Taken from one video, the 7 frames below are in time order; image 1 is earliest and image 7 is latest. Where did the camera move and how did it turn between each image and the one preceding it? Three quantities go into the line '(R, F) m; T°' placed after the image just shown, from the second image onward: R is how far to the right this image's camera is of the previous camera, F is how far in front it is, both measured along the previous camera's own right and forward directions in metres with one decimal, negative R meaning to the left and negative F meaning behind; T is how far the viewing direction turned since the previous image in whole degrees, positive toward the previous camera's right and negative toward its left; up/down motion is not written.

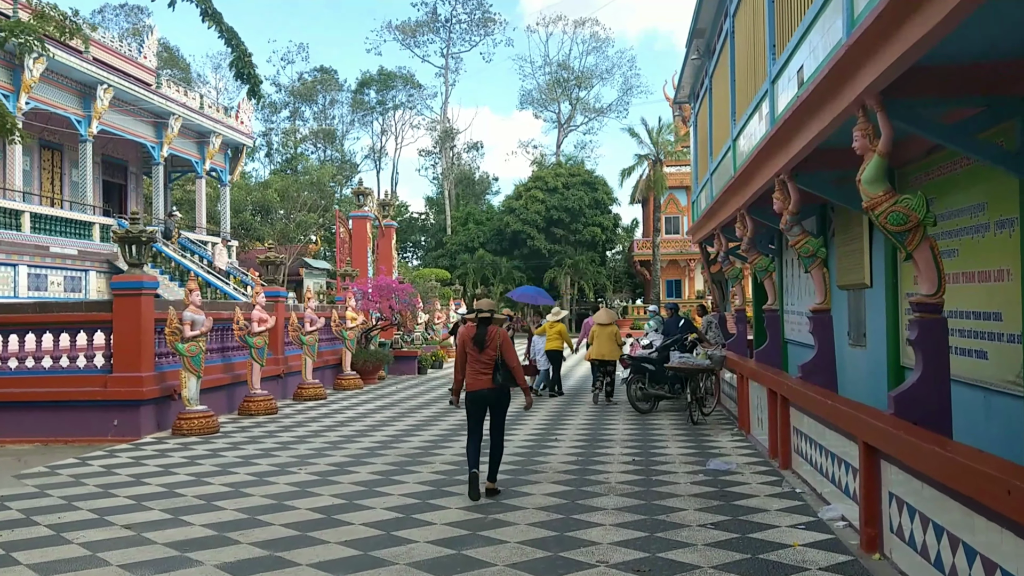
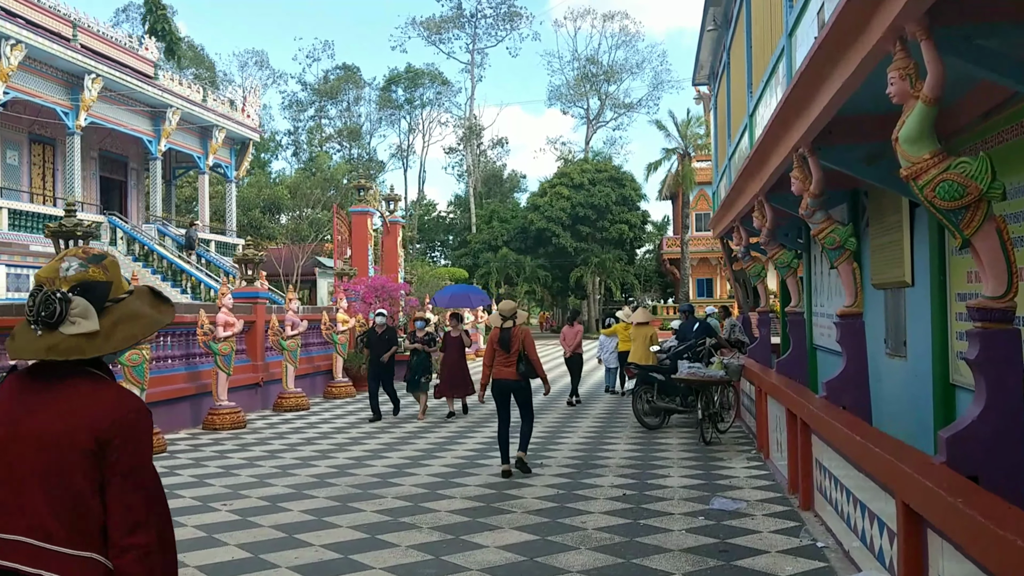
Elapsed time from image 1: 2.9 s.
(+0.5, +1.1) m; -2°
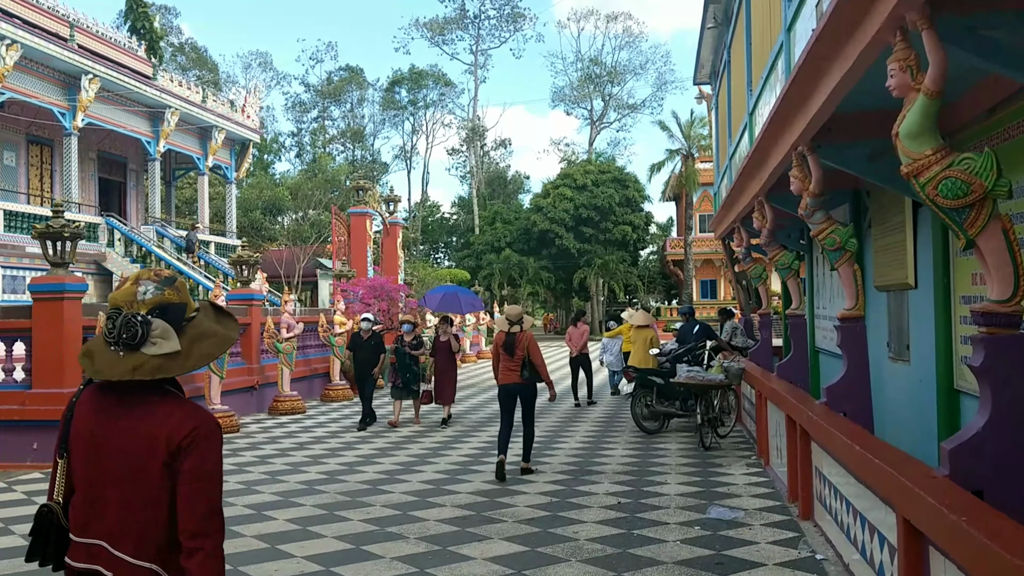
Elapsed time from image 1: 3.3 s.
(+0.1, +0.1) m; 0°
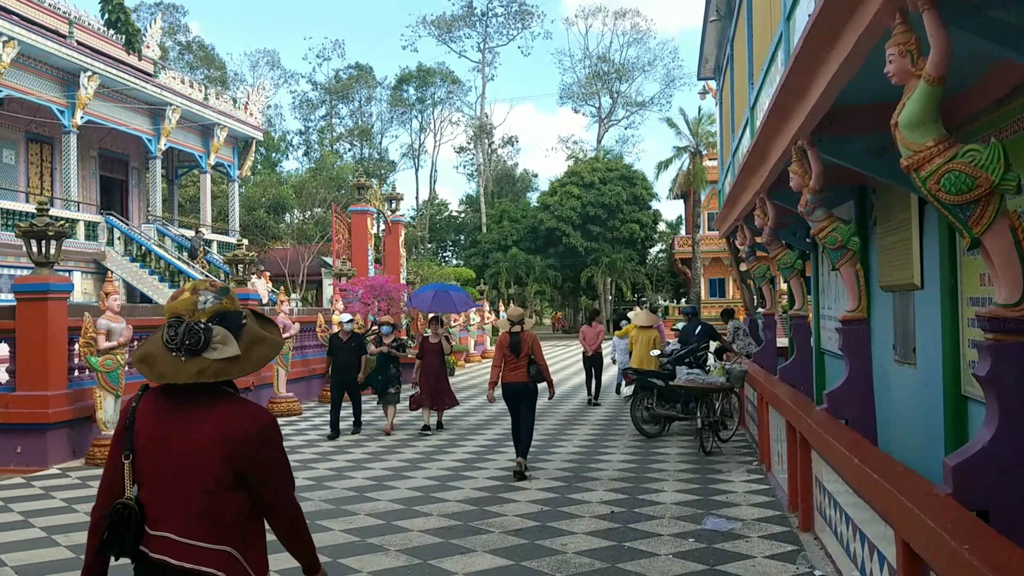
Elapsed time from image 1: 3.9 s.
(+0.1, +0.2) m; -1°
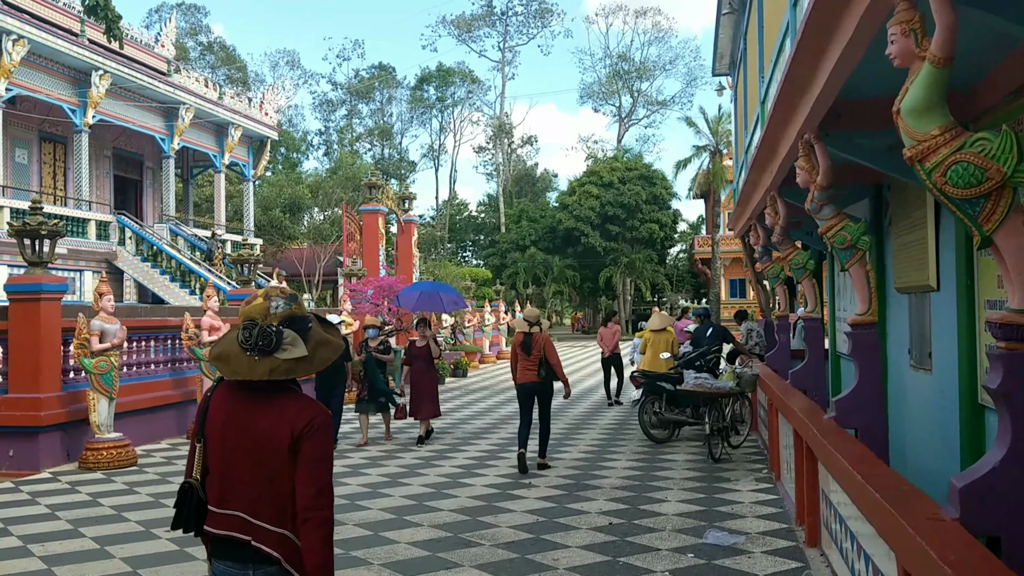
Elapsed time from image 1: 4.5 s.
(+0.2, +0.2) m; -1°
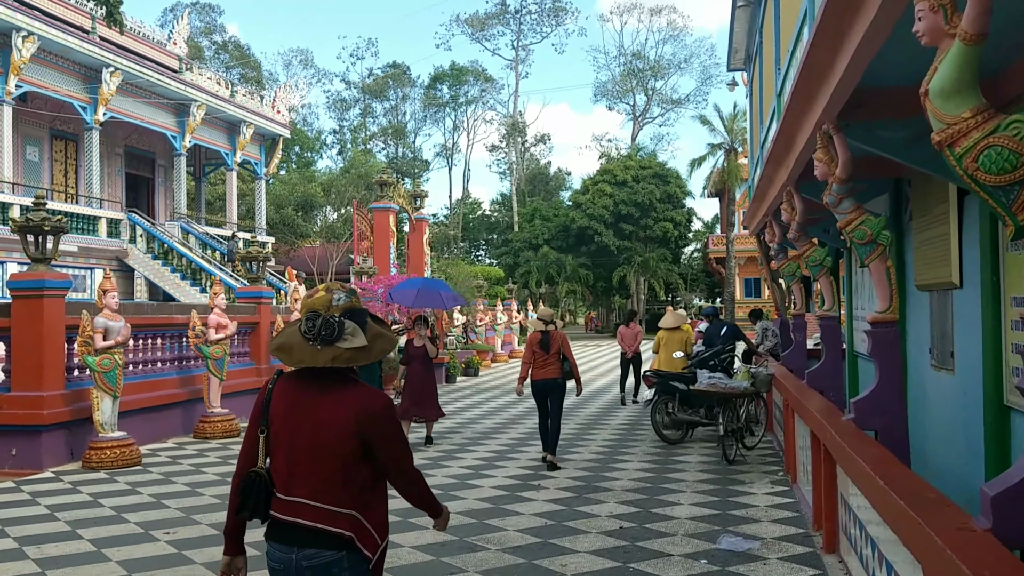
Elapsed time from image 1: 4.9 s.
(0.0, +0.1) m; -1°
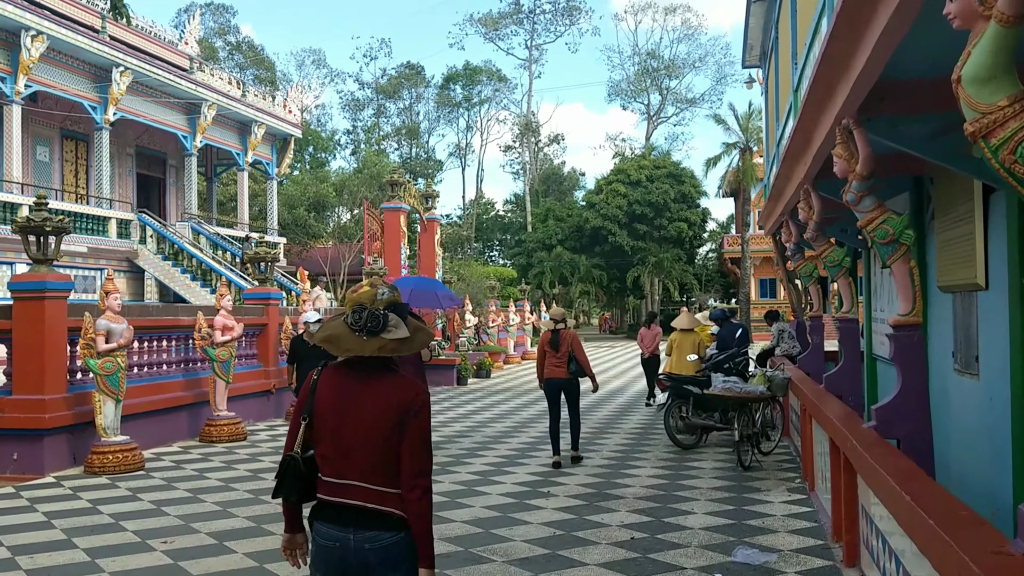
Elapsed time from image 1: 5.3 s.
(0.0, +0.2) m; -1°
